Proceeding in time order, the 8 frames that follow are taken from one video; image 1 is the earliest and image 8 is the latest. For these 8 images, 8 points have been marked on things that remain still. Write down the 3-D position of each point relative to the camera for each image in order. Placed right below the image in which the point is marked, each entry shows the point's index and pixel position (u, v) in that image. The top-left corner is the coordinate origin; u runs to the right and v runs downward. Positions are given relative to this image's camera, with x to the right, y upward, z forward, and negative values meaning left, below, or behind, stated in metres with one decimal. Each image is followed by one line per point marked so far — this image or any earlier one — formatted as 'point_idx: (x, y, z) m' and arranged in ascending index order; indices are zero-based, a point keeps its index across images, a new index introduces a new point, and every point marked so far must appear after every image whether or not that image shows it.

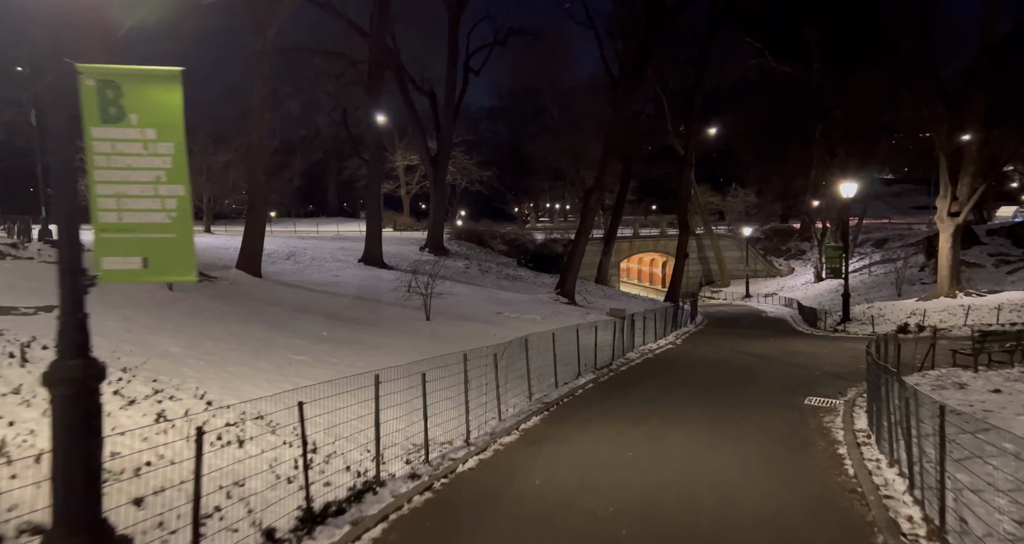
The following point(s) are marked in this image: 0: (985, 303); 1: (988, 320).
0: (+16.3, -1.1, +20.0) m
1: (+14.9, -1.6, +18.3) m
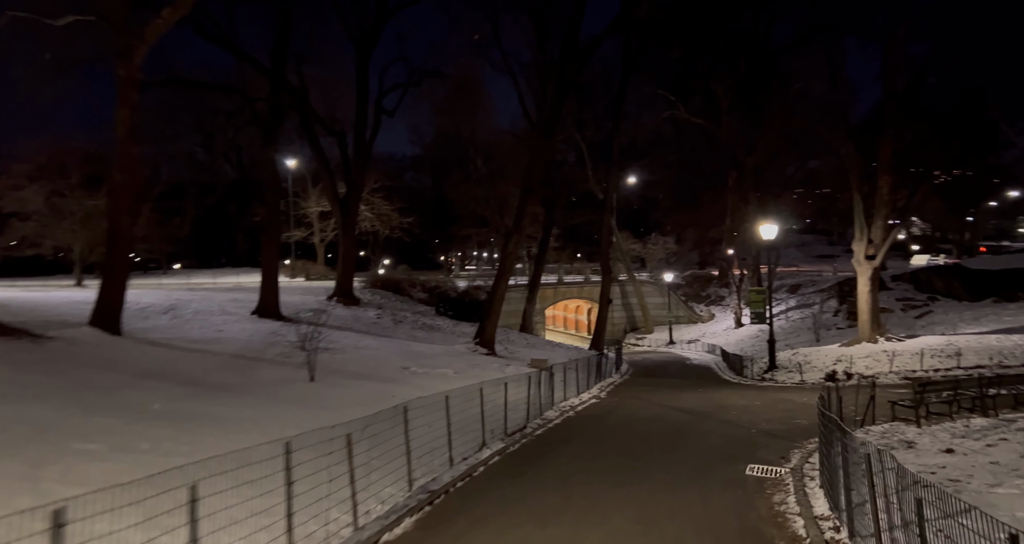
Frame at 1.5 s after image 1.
0: (+13.3, -2.6, +19.7) m
1: (+12.2, -2.9, +17.8) m
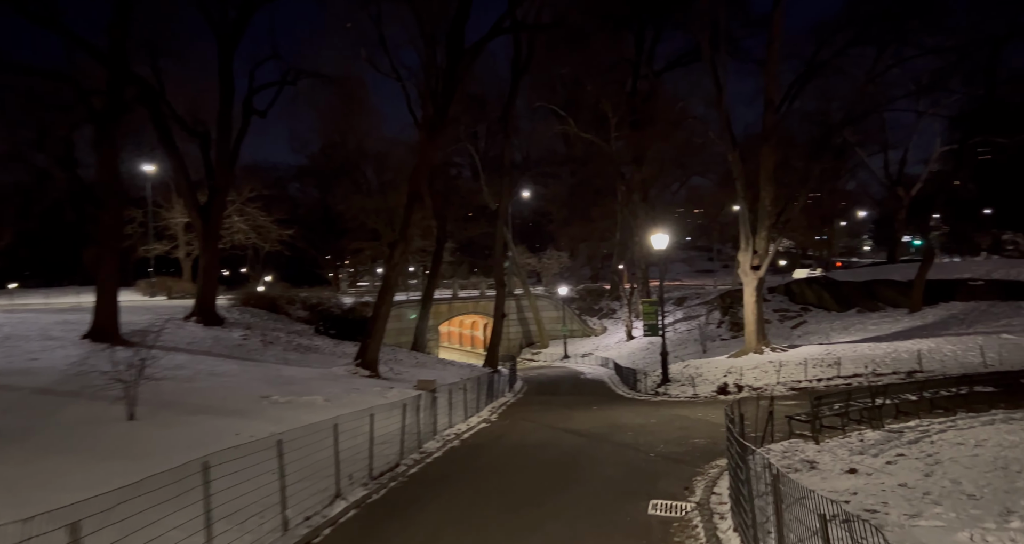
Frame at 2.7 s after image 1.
0: (+9.5, -2.9, +20.0) m
1: (+8.7, -3.3, +17.9) m
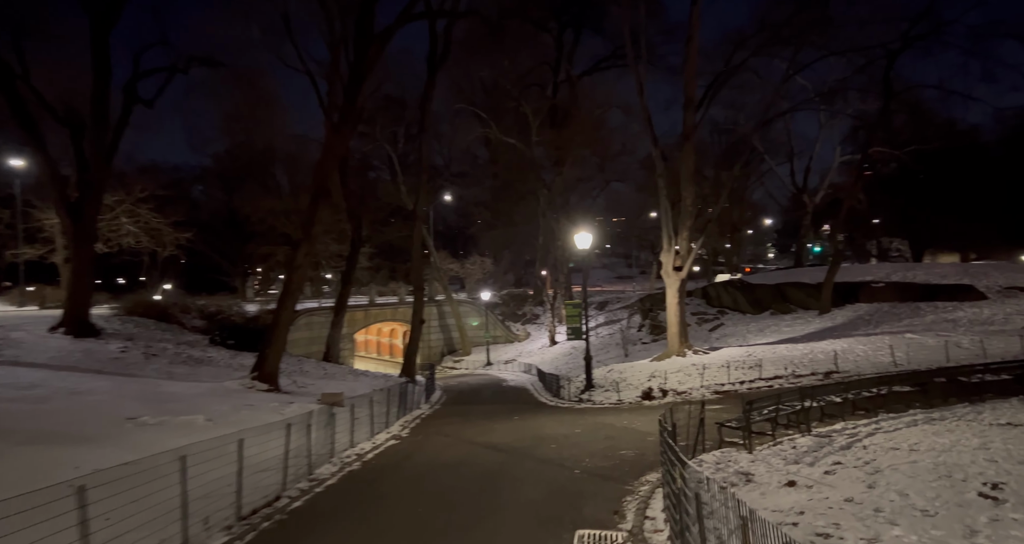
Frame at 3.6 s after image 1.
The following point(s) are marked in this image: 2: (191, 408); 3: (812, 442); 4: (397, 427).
0: (+6.8, -3.0, +19.7) m
1: (+6.2, -3.3, +17.5) m
2: (-8.7, -3.7, +15.9) m
3: (+5.3, -3.0, +10.3) m
4: (-3.3, -4.4, +16.6) m
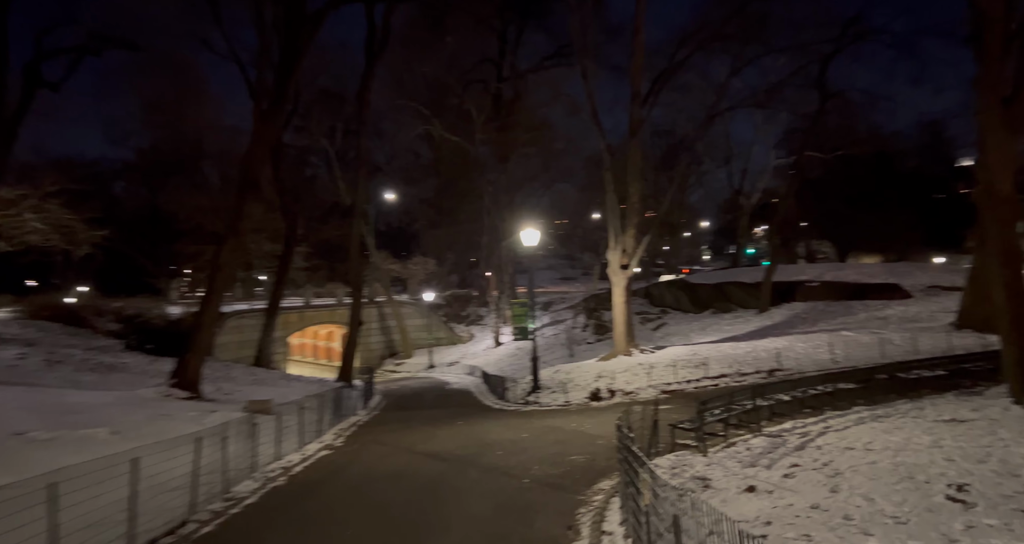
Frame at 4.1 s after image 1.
0: (+4.9, -2.9, +19.5) m
1: (+4.6, -3.2, +17.3) m
2: (-10.1, -3.6, +14.2) m
3: (+4.3, -2.9, +10.0) m
4: (-4.8, -4.3, +15.4) m
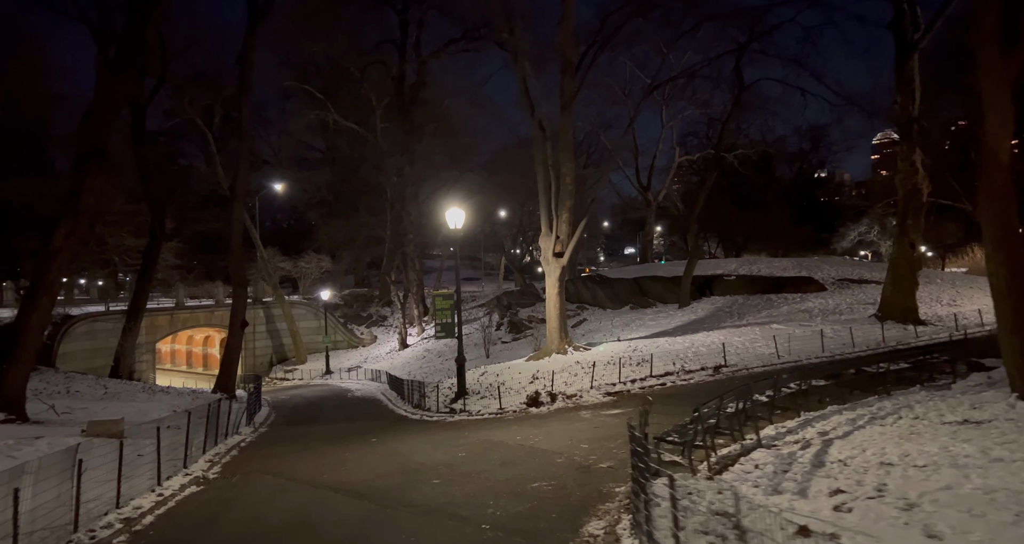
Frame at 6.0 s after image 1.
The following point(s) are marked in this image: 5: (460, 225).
0: (+2.5, -2.6, +17.6) m
1: (+2.6, -2.9, +15.4) m
2: (-11.4, -3.2, +9.8) m
3: (+3.6, -2.5, +8.2) m
4: (-6.3, -3.9, +12.0) m
5: (-1.7, +1.4, +18.5) m
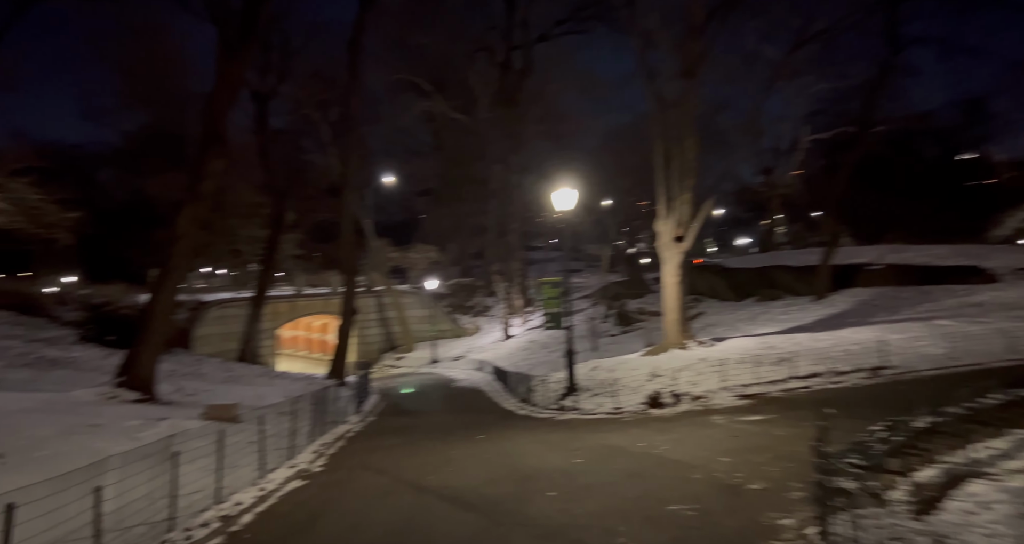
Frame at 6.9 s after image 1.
0: (+5.7, -2.2, +15.7) m
1: (+5.4, -2.5, +13.5) m
2: (-9.4, -2.9, +10.4) m
3: (+5.1, -2.3, +6.2) m
4: (-4.1, -3.6, +11.6) m
5: (+1.6, +1.8, +17.2) m
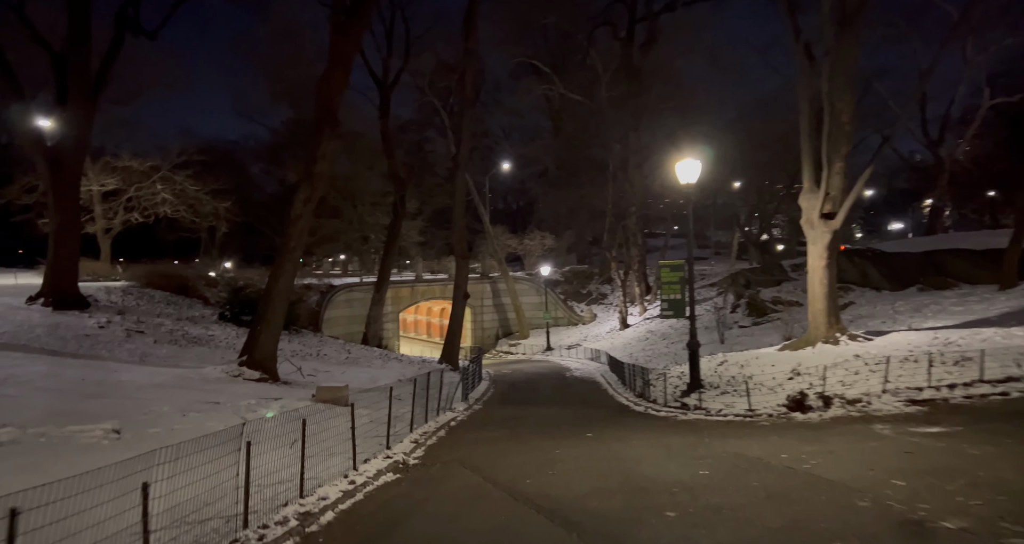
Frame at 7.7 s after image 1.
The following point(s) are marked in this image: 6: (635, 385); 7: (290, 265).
0: (+8.3, -1.8, +13.1) m
1: (+7.6, -2.1, +11.0) m
2: (-7.5, -2.6, +11.0) m
3: (+5.9, -2.0, +4.0) m
4: (-2.0, -3.2, +11.1) m
5: (+4.7, +2.3, +15.3) m
6: (+3.5, -3.2, +16.9) m
7: (-6.3, +0.3, +16.5) m
